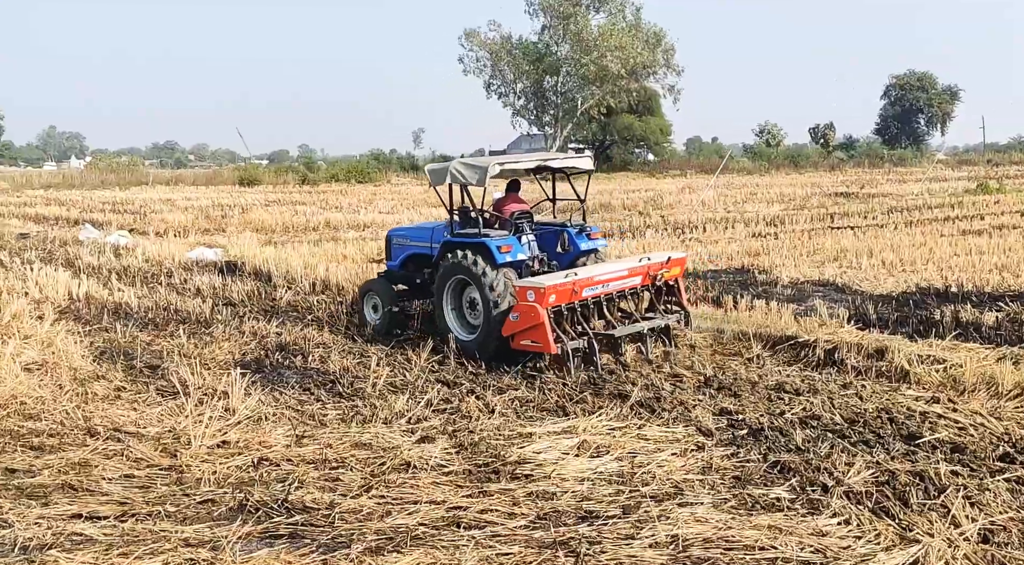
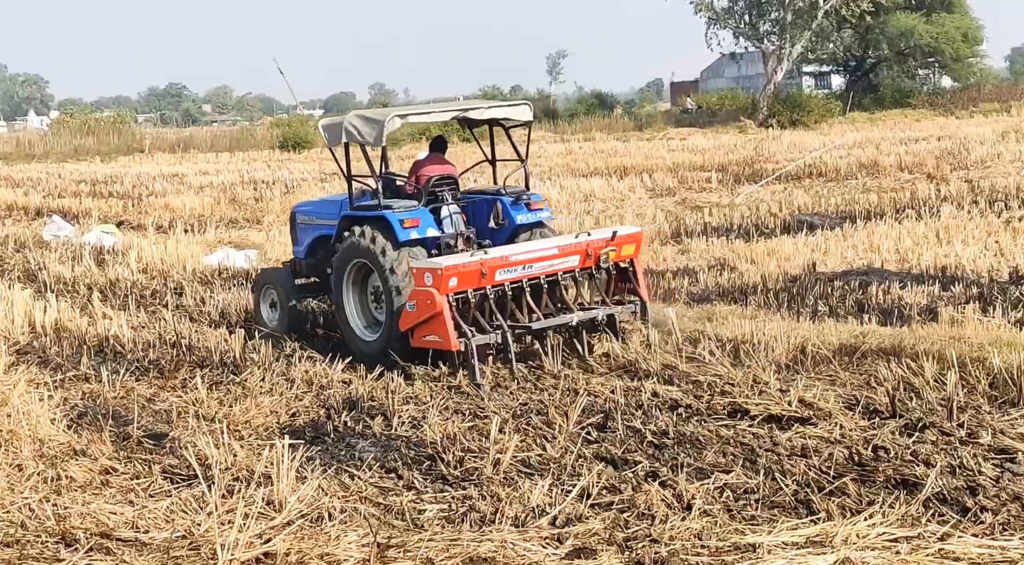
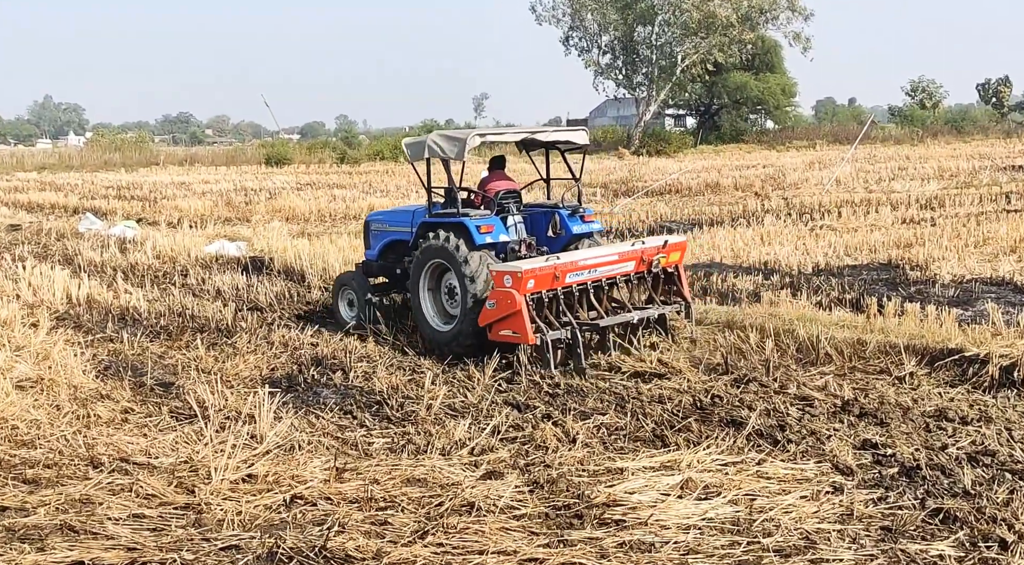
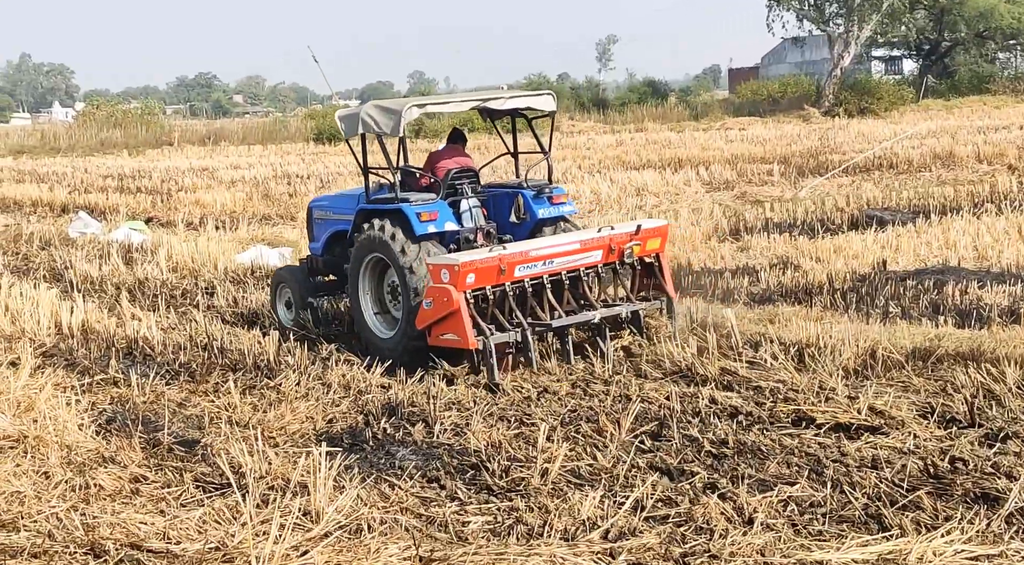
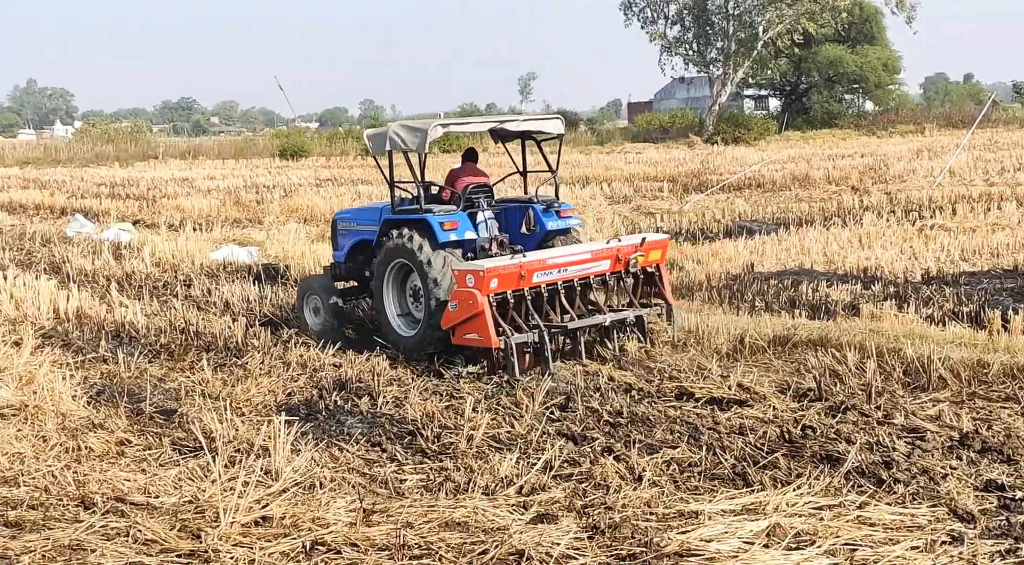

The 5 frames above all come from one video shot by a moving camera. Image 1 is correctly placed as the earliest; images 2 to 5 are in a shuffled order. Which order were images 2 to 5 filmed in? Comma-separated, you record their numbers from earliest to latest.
3, 5, 2, 4
